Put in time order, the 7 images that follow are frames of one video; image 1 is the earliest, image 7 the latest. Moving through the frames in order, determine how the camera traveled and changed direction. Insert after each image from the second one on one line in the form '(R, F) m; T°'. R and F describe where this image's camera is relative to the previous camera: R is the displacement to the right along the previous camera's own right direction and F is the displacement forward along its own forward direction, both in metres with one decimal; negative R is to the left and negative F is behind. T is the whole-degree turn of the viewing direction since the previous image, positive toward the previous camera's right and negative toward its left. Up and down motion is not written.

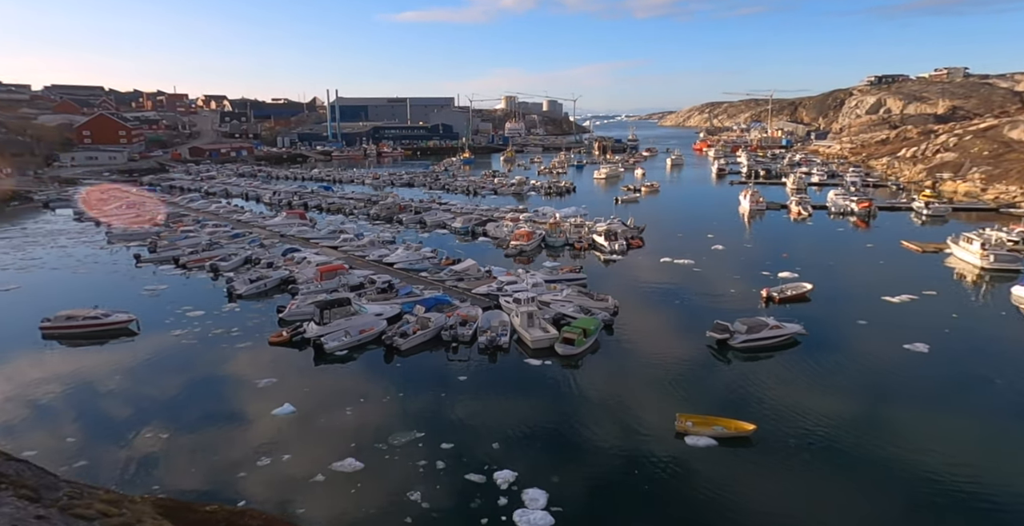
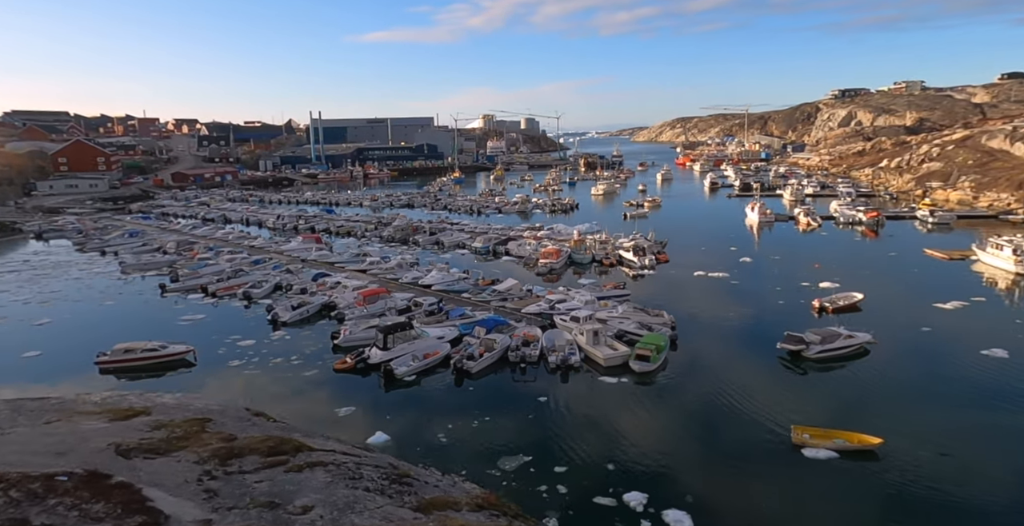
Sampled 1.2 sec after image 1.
(-1.7, 0.0) m; +2°
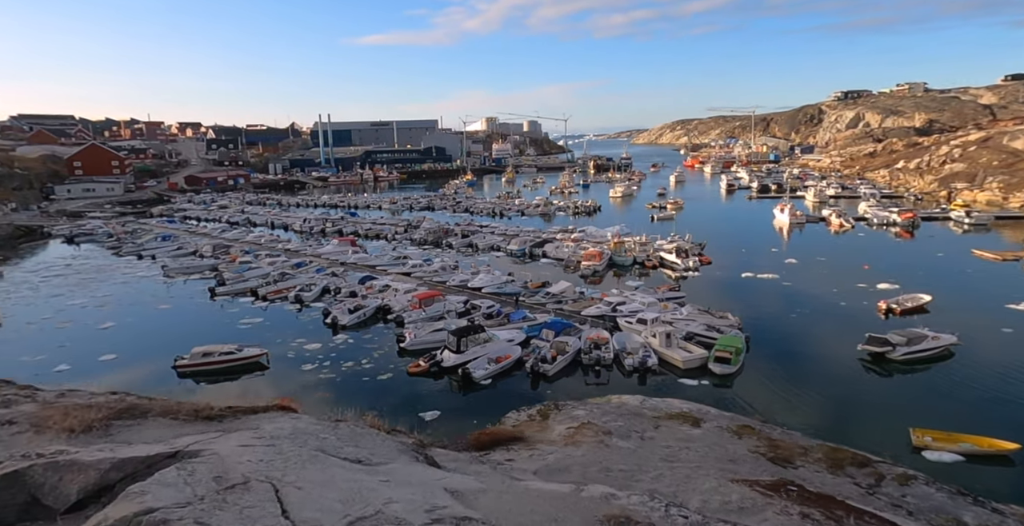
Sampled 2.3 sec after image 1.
(-1.4, 0.0) m; 0°
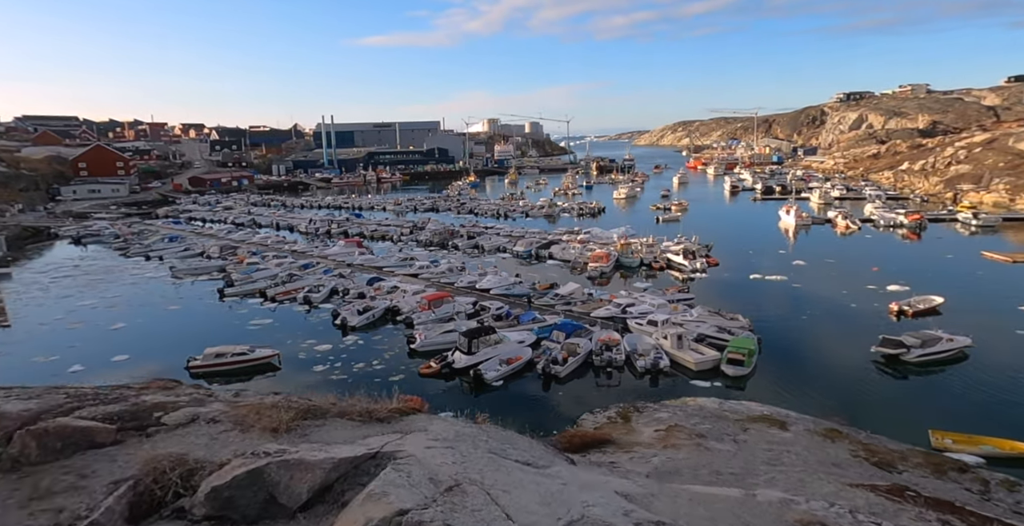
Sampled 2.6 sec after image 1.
(-0.2, 0.0) m; 0°
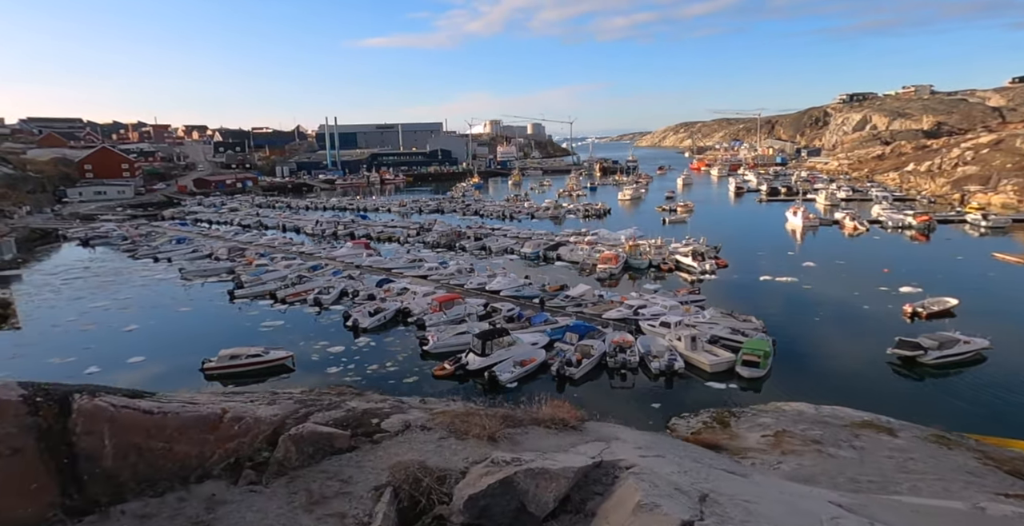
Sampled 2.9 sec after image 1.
(-0.2, 0.0) m; 0°
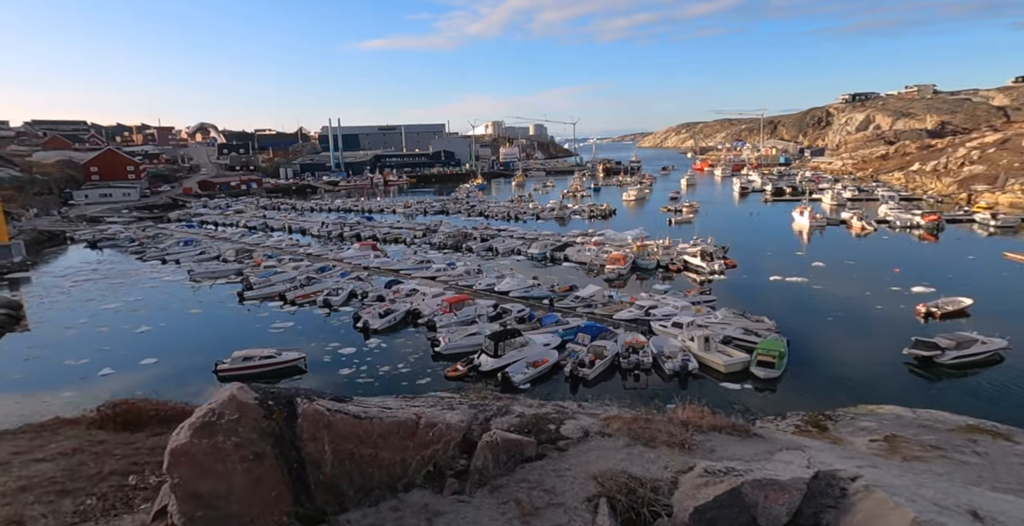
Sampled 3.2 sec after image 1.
(-0.2, 0.0) m; 0°
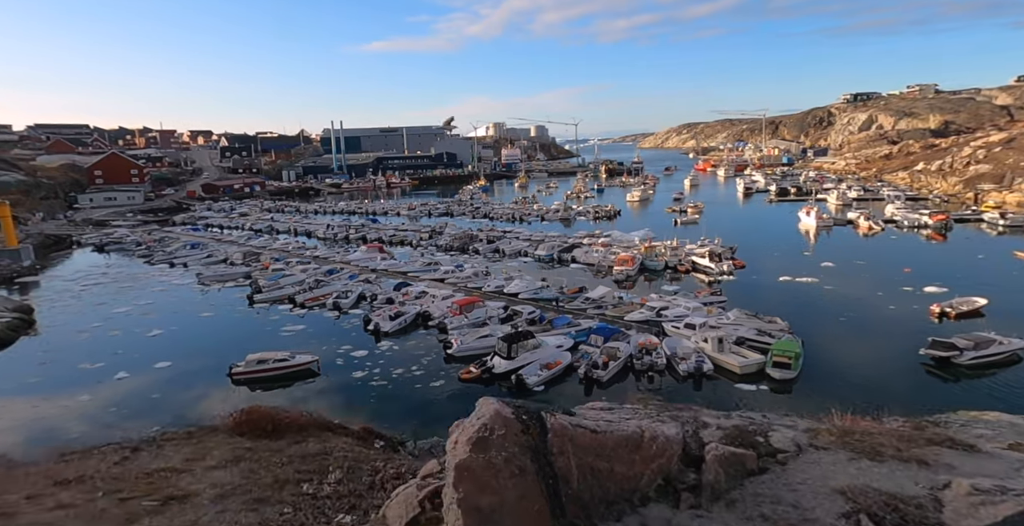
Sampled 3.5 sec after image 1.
(-0.2, 0.0) m; 0°
